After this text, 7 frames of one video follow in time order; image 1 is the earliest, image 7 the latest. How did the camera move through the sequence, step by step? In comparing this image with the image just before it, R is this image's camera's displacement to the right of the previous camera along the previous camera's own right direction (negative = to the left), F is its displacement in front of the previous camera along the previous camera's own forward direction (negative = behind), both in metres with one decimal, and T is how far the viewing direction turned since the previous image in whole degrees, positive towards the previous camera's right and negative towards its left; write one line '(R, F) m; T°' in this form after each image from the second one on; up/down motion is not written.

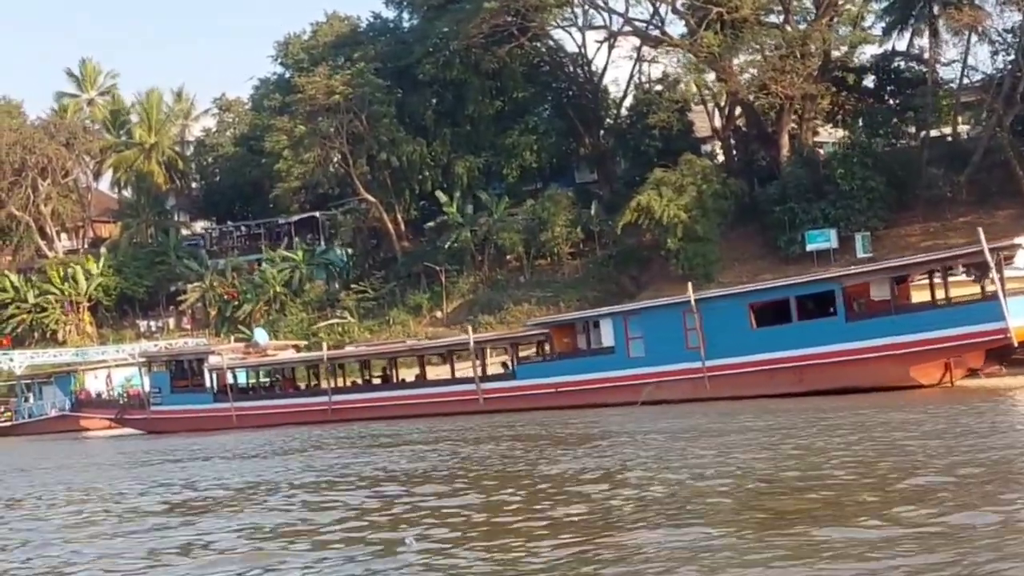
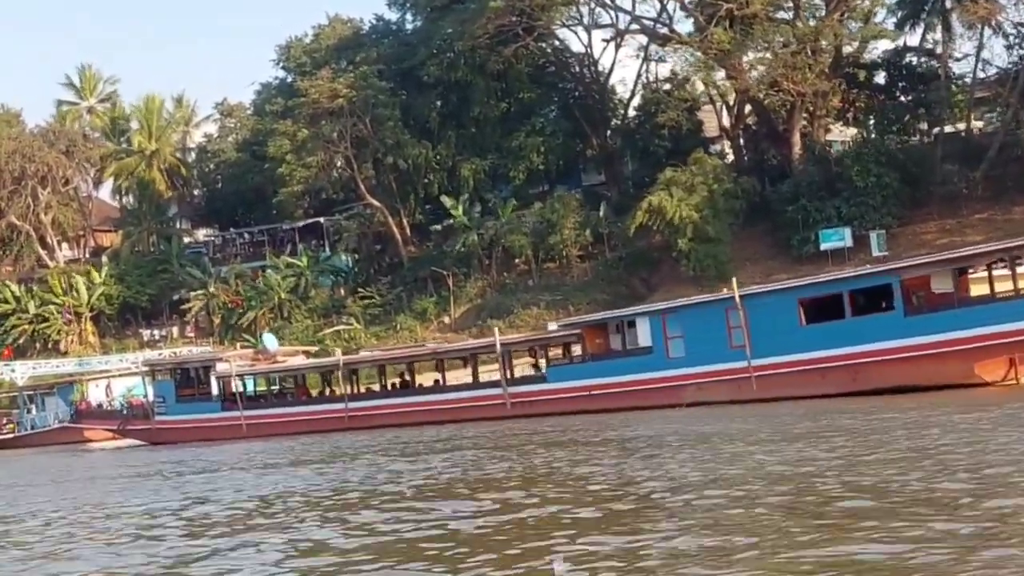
(-0.3, +0.7) m; 0°
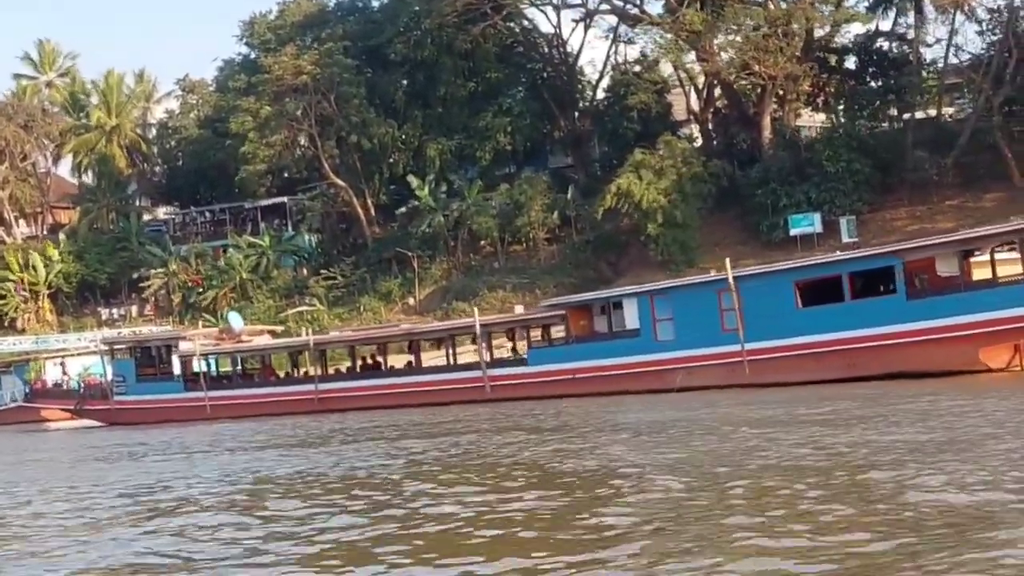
(-0.1, +0.6) m; +2°
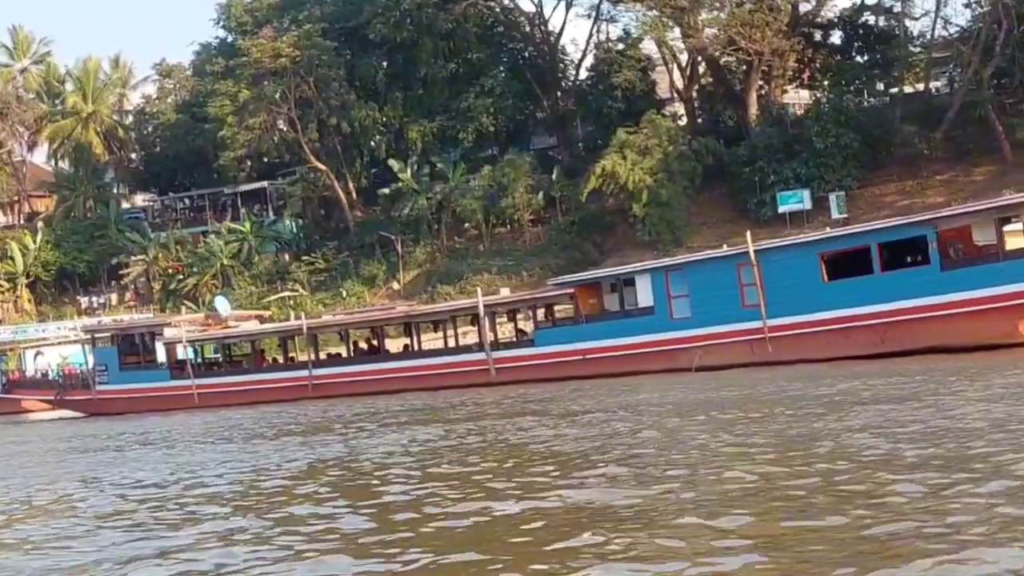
(-0.2, +0.5) m; +1°
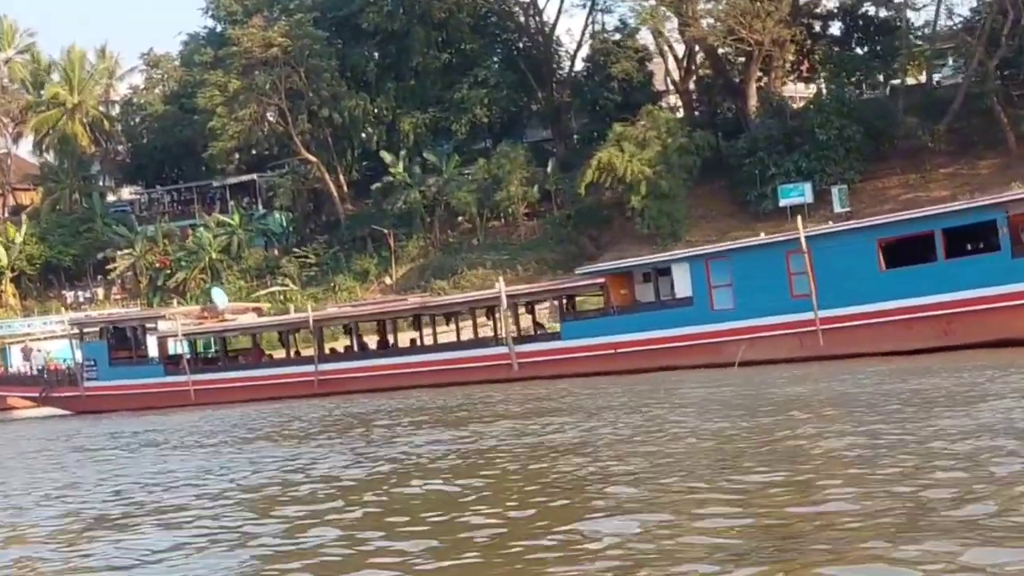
(-0.3, +0.7) m; +1°
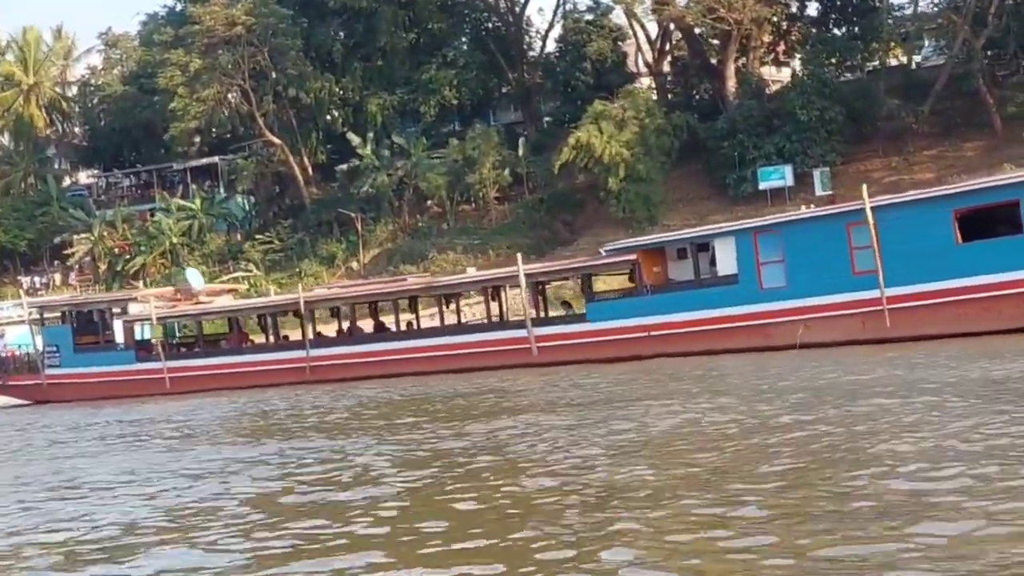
(-0.5, +1.1) m; +2°
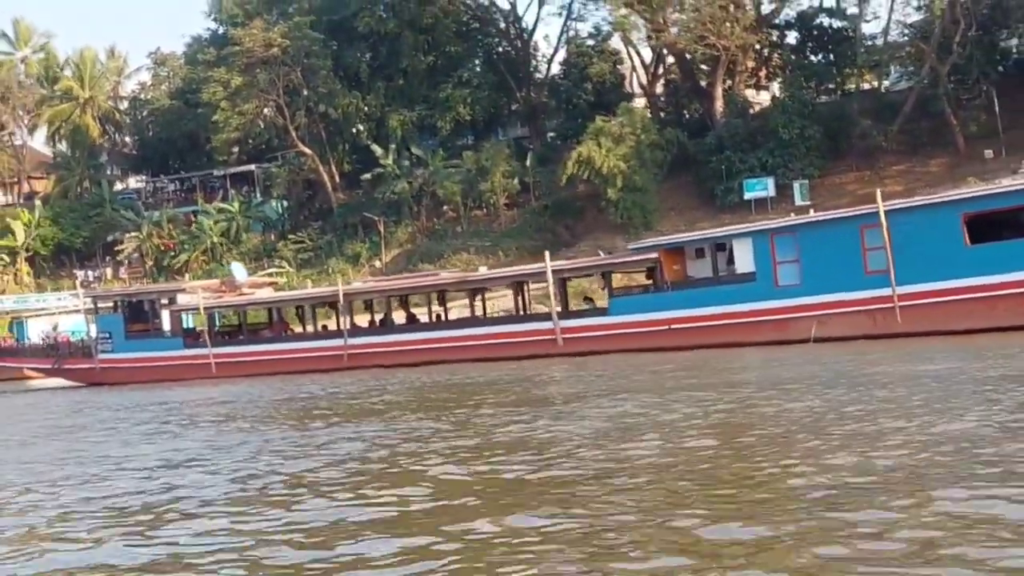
(+1.2, -3.8) m; -2°
